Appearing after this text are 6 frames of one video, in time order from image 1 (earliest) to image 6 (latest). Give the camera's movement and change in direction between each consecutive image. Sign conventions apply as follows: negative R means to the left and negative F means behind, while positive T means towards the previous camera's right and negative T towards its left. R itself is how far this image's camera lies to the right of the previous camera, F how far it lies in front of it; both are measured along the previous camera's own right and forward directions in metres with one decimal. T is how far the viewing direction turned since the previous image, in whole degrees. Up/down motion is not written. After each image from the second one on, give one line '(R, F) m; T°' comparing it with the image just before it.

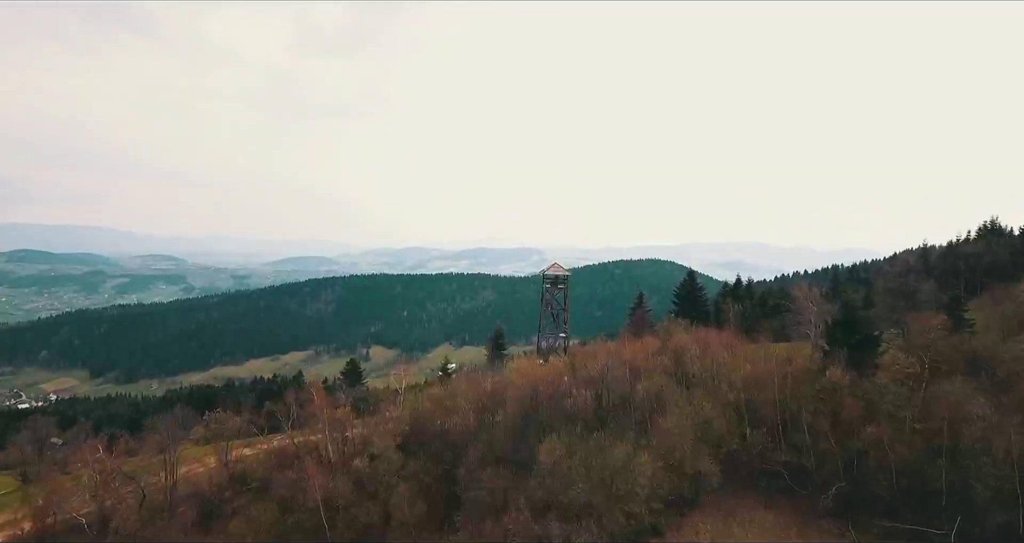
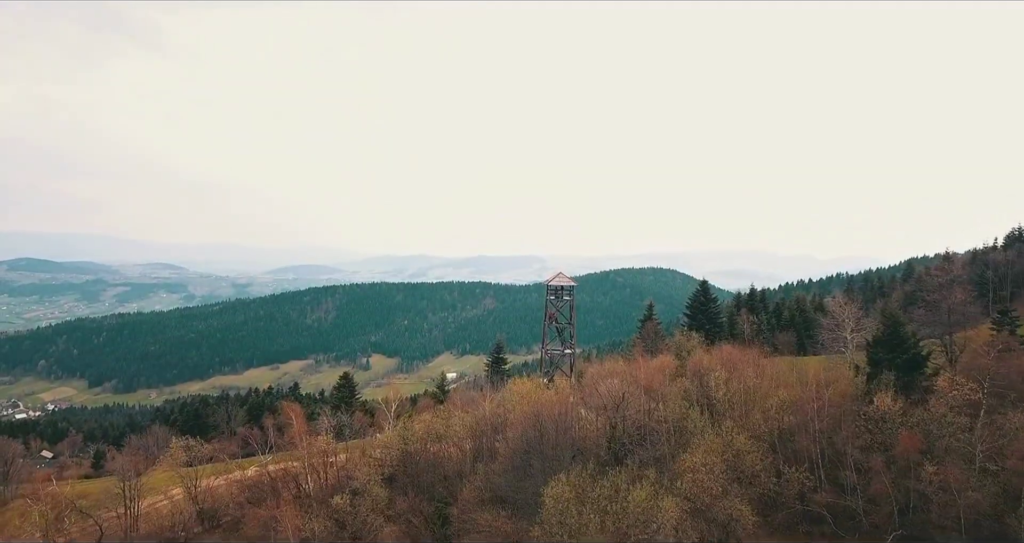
(0.0, +2.7) m; 0°
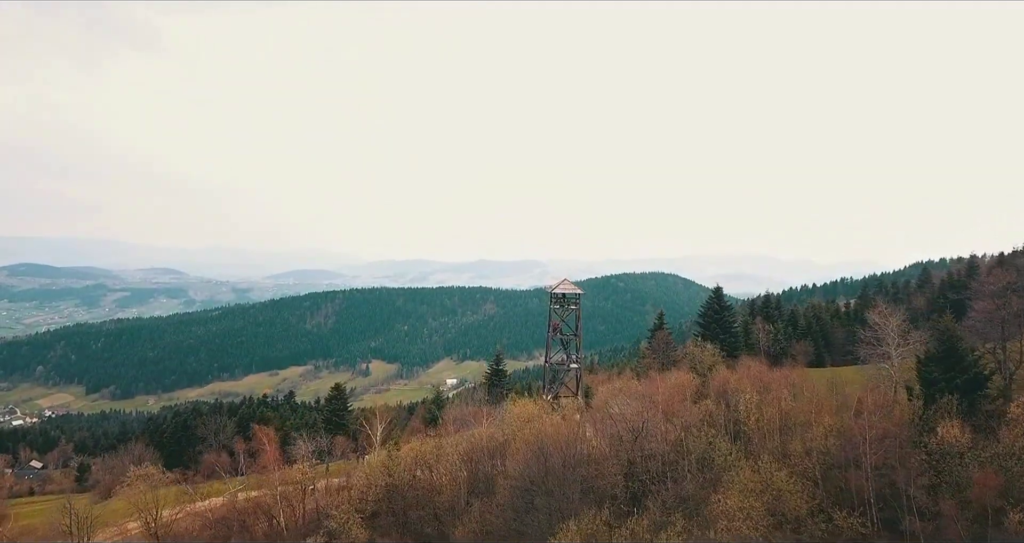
(0.0, +2.8) m; 0°
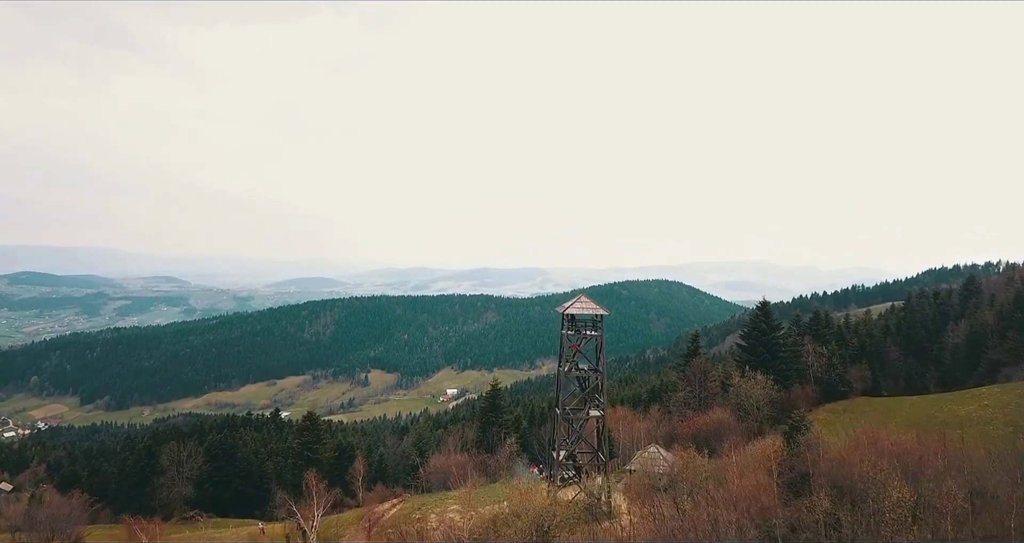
(+0.1, +7.4) m; 0°
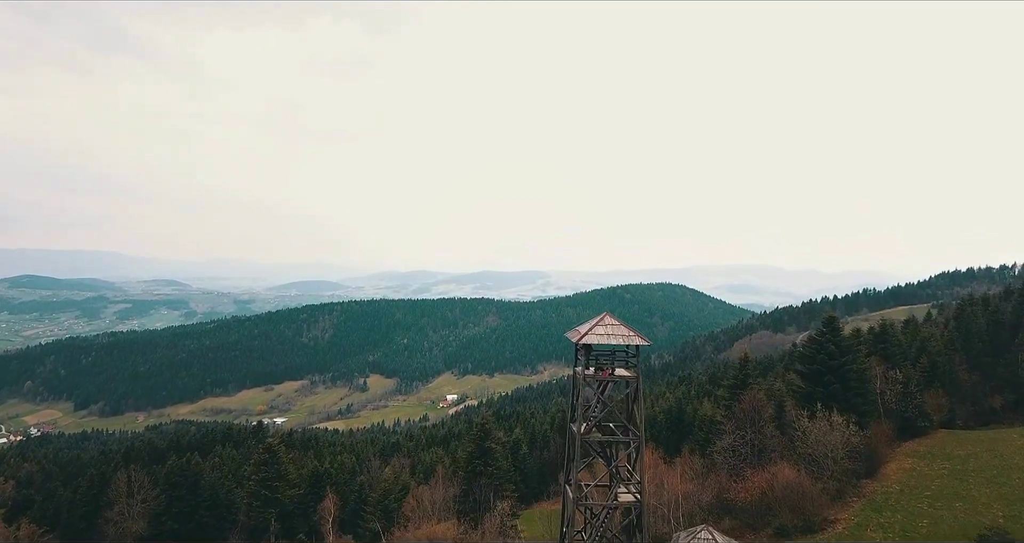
(+0.4, +7.4) m; 0°
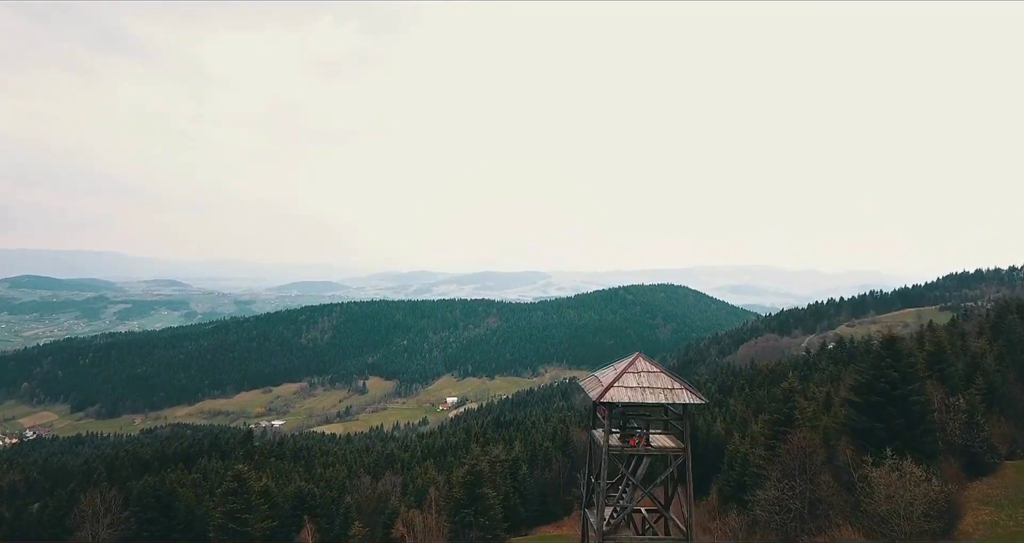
(+0.2, +4.3) m; 0°
